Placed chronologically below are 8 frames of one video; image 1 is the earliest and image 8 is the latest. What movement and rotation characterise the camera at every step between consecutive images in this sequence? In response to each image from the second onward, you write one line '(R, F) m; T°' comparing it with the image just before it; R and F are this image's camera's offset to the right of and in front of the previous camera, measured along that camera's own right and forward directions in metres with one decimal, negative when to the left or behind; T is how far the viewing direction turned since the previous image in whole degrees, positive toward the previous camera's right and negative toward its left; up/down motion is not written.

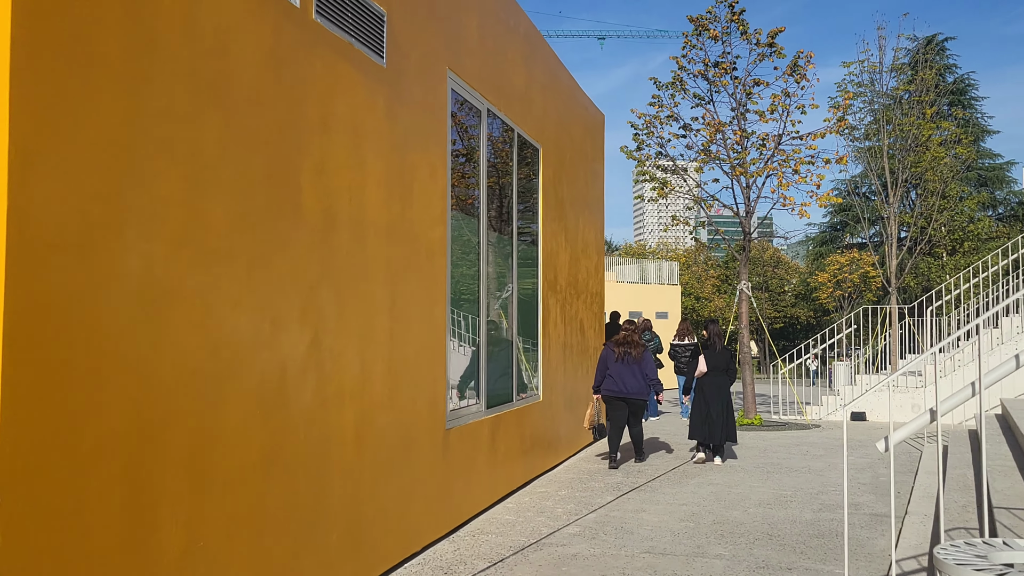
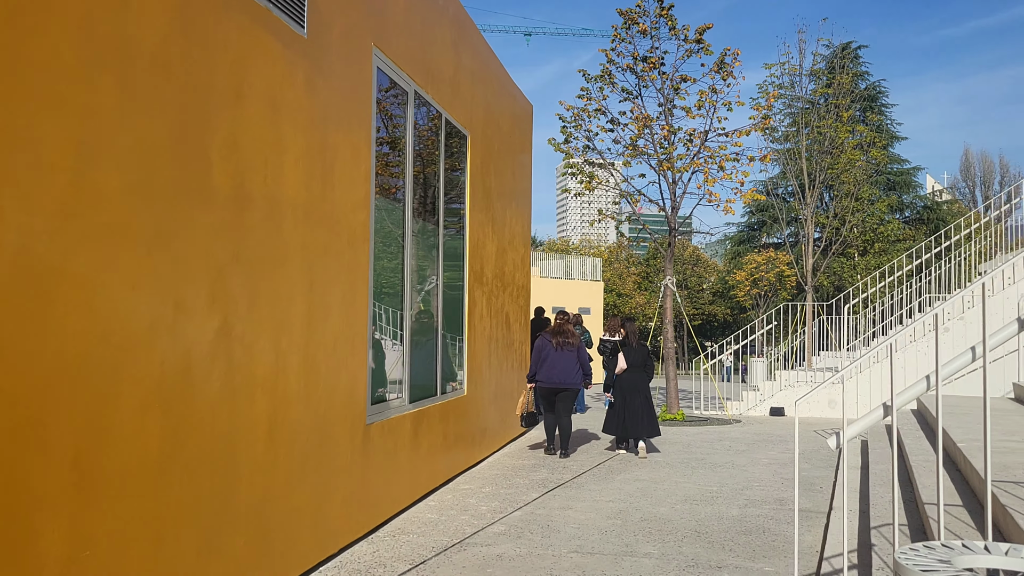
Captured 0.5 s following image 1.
(0.0, +0.6) m; +9°
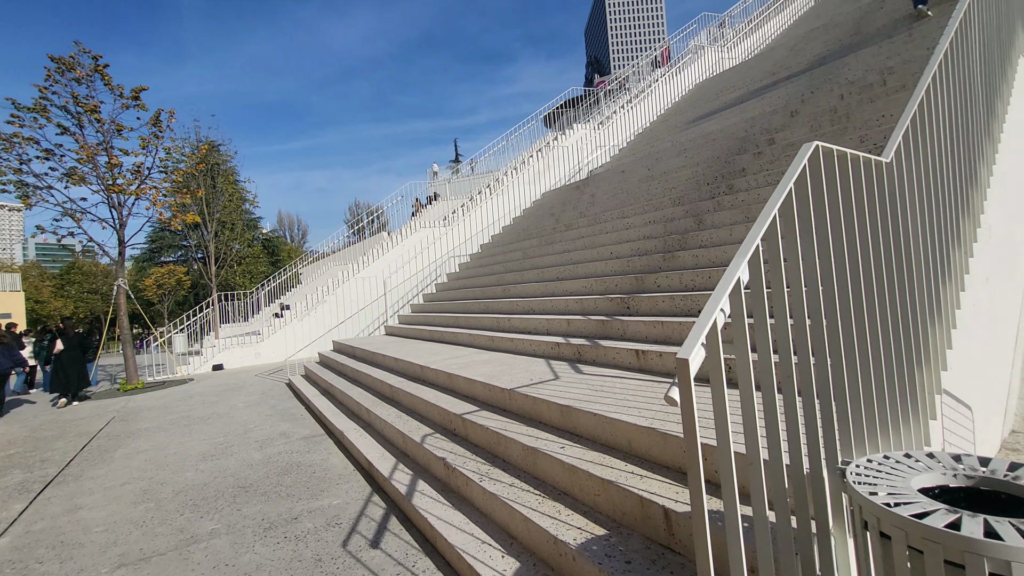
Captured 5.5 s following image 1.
(-1.5, -3.6) m; +57°
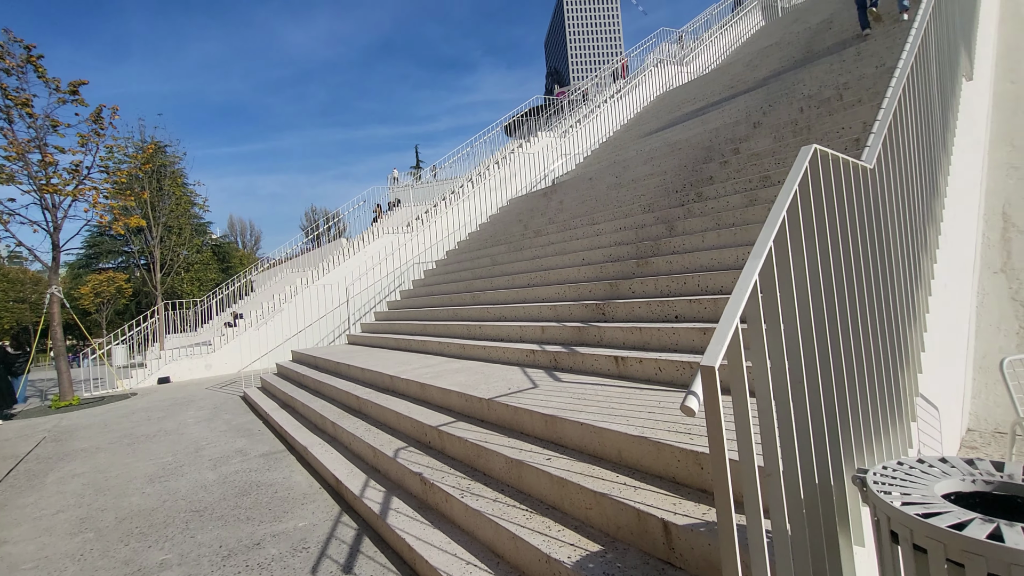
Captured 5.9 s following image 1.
(-0.1, +0.1) m; +5°
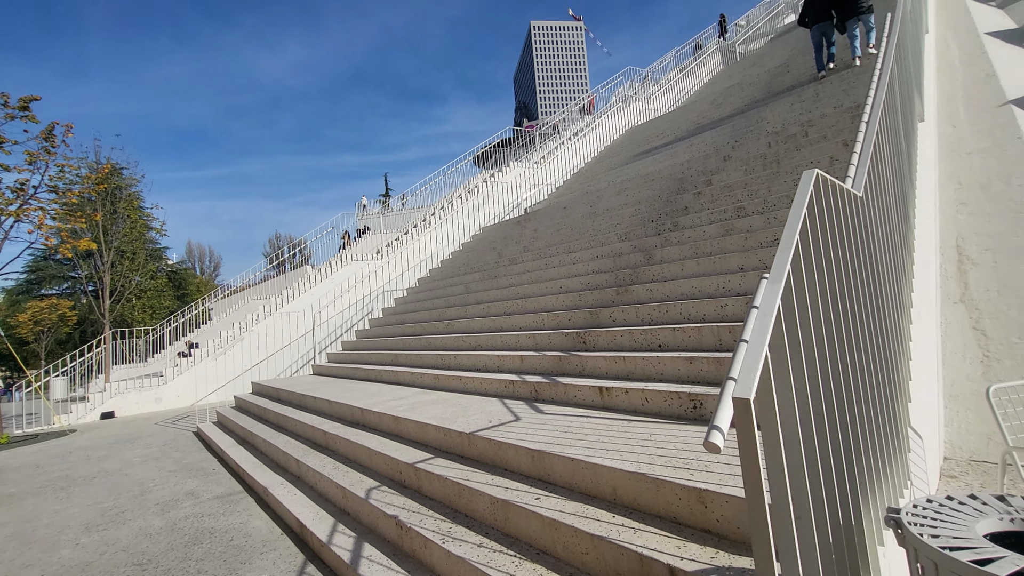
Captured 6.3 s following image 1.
(-0.1, +0.1) m; +4°
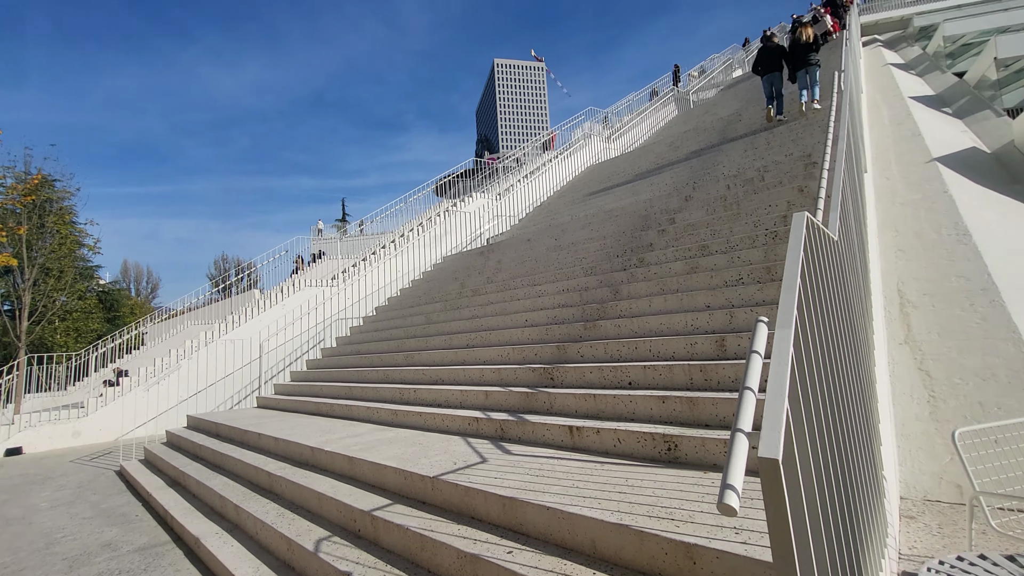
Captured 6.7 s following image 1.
(-0.1, +0.1) m; +5°
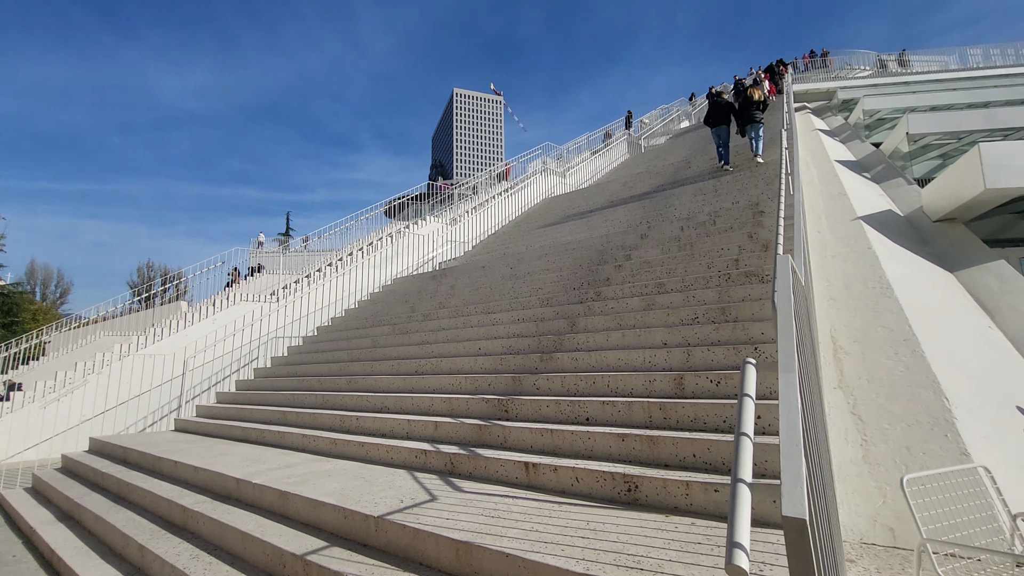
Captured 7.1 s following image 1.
(-0.1, +0.1) m; +6°
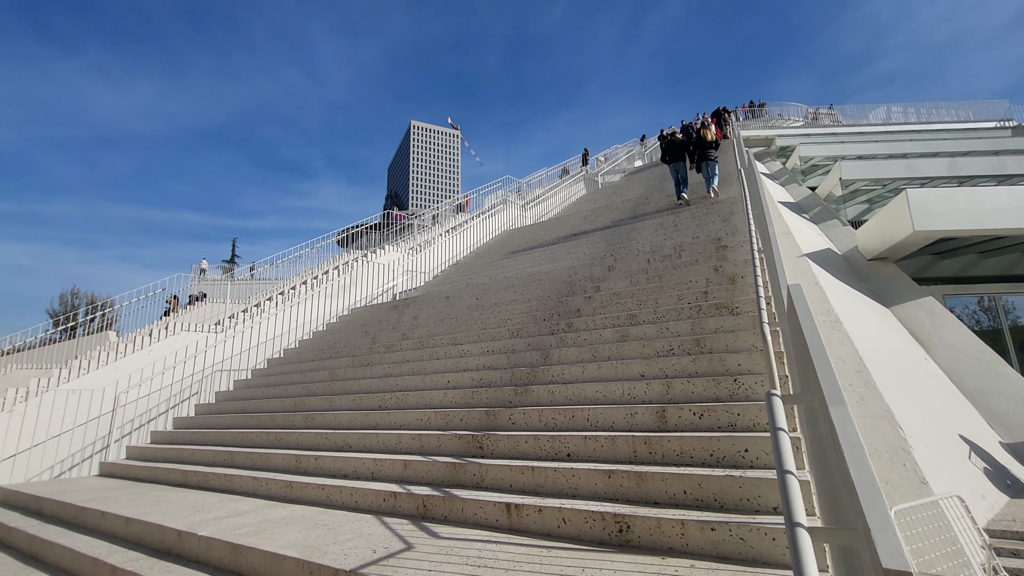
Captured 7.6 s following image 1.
(-0.2, +0.1) m; +5°
